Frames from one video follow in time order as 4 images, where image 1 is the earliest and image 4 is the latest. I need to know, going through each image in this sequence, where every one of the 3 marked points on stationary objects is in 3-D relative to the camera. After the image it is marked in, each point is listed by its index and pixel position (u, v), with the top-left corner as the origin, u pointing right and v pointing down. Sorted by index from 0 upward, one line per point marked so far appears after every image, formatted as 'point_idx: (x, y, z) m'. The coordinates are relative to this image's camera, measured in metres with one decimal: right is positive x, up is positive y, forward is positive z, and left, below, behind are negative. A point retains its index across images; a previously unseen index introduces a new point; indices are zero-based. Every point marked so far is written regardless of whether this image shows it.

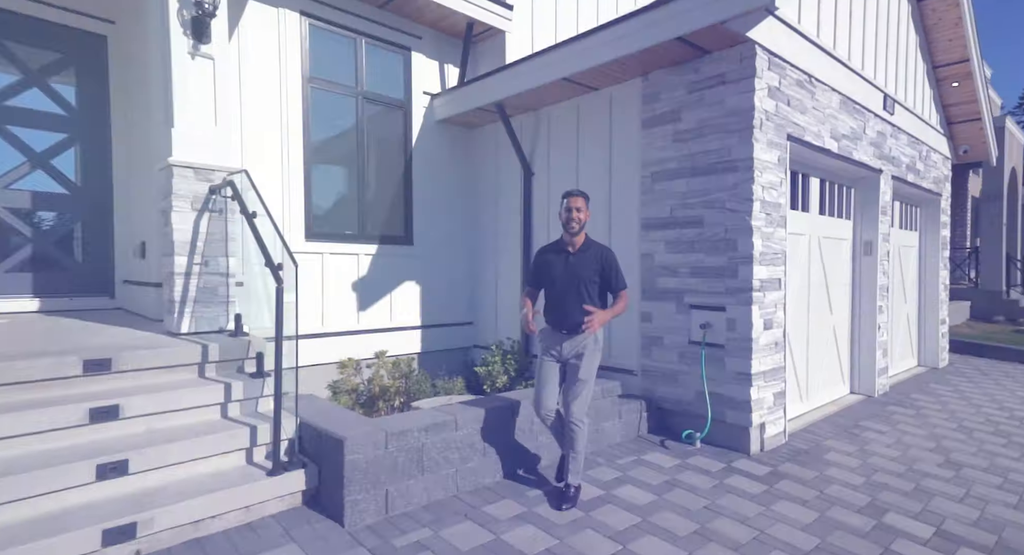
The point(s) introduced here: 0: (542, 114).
0: (+0.3, +1.8, +6.0) m
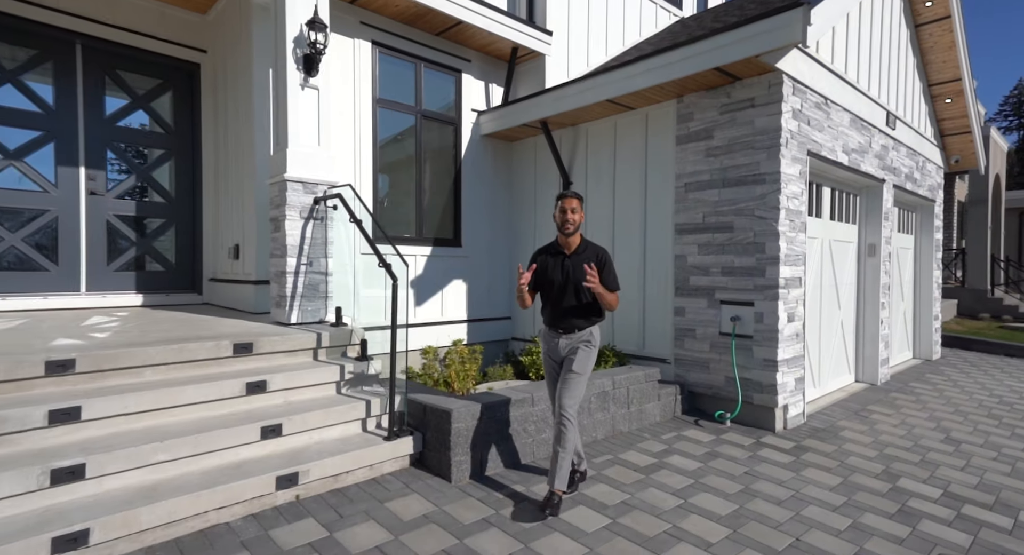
0: (+0.8, +1.8, +6.7) m
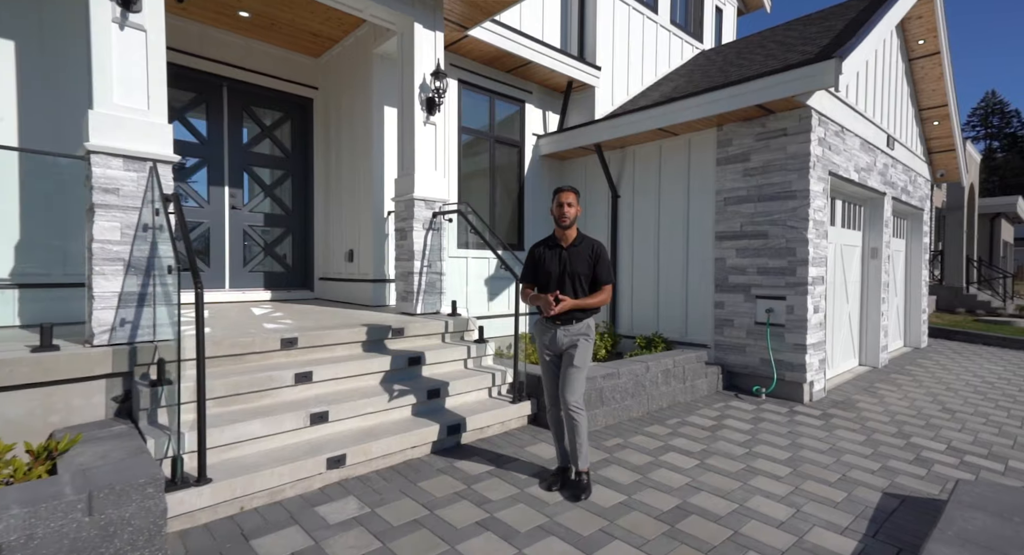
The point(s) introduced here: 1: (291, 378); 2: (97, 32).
0: (+1.6, +1.8, +7.8) m
1: (-1.6, -0.7, +3.9) m
2: (-2.5, +1.5, +3.4) m
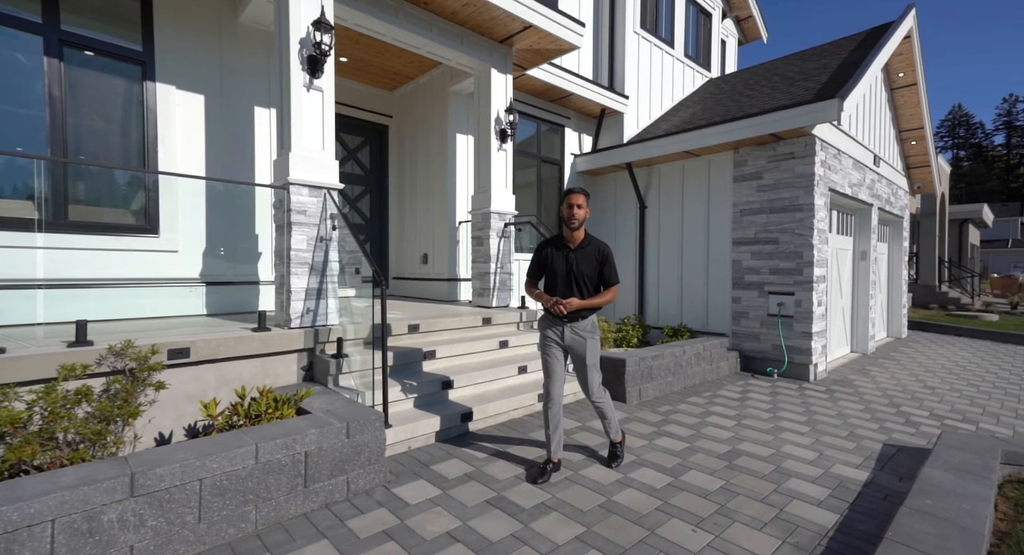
0: (+2.3, +1.8, +9.0) m
1: (-0.8, -0.7, +5.0) m
2: (-1.8, +1.5, +4.4) m
